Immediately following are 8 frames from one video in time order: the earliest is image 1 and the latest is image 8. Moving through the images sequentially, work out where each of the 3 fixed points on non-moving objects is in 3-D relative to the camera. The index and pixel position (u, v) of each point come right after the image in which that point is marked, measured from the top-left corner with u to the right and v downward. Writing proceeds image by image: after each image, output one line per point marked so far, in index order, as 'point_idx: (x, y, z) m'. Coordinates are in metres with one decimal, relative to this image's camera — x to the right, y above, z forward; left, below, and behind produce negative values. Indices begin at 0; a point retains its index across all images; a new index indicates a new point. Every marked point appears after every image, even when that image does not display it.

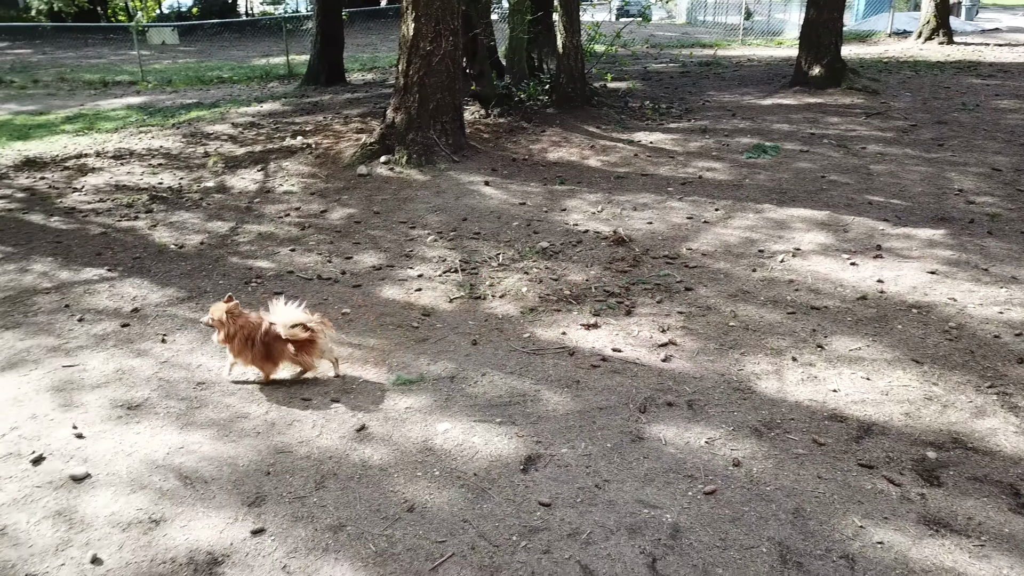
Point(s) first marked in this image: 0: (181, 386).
0: (-1.4, -0.4, +3.5) m
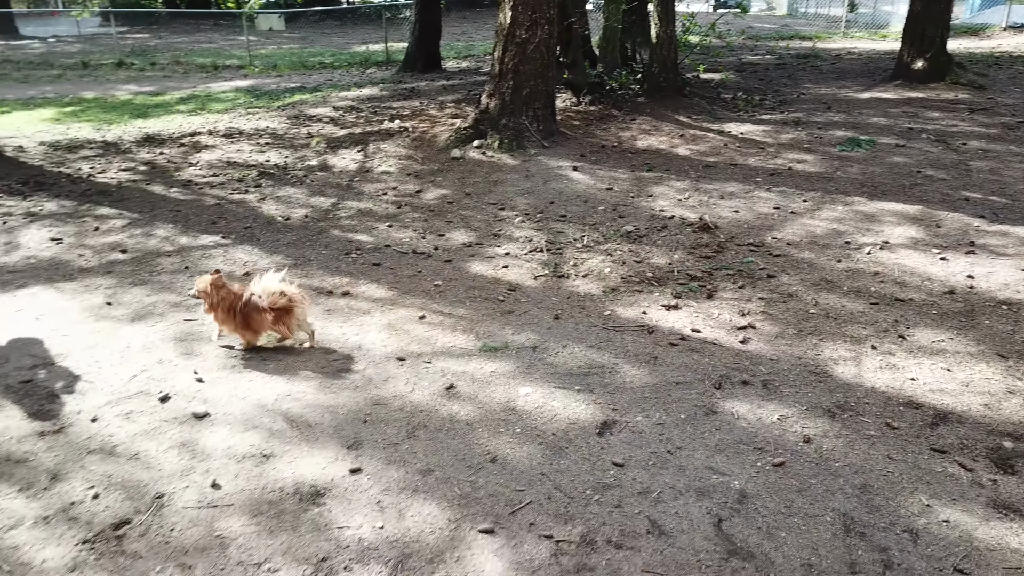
0: (-1.1, -0.3, +3.8) m
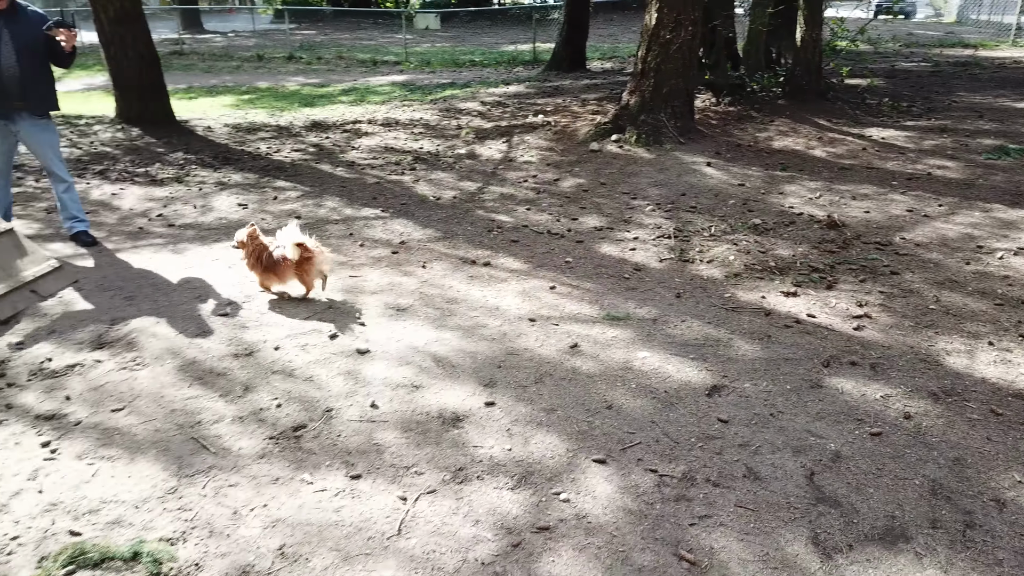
0: (-0.4, -0.1, +4.4) m
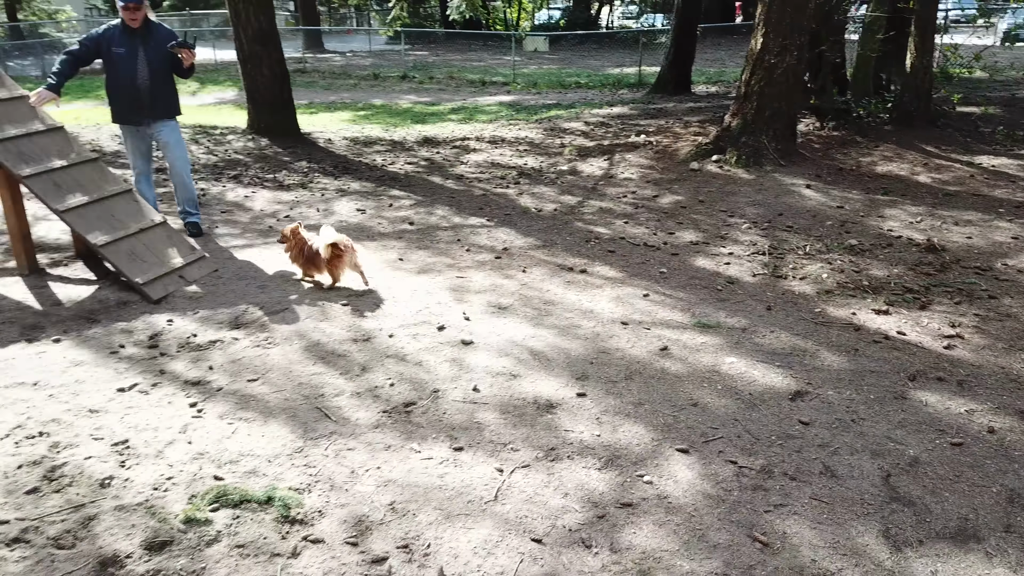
0: (+0.1, -0.1, +4.7) m
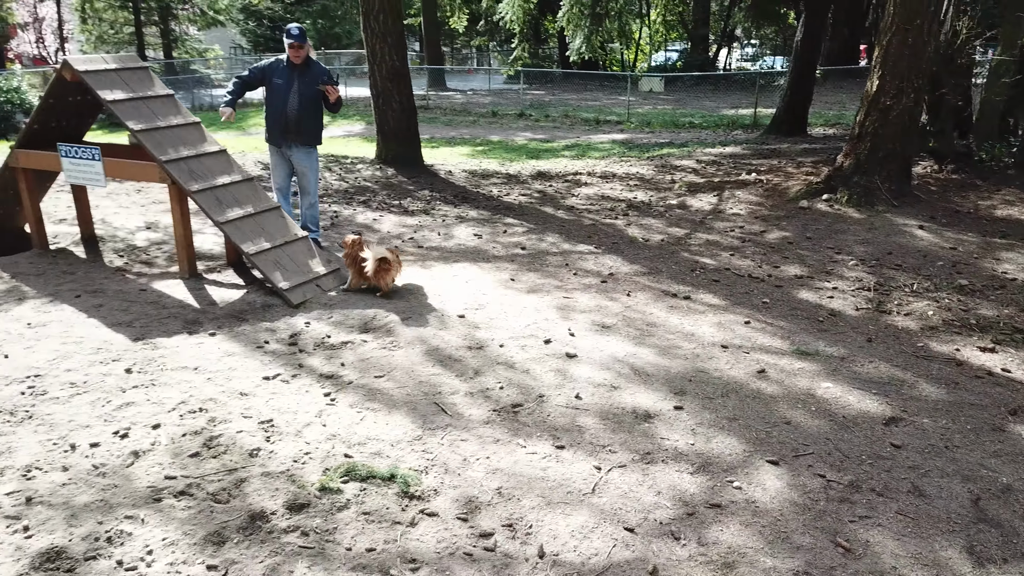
0: (+0.8, -0.2, +4.9) m
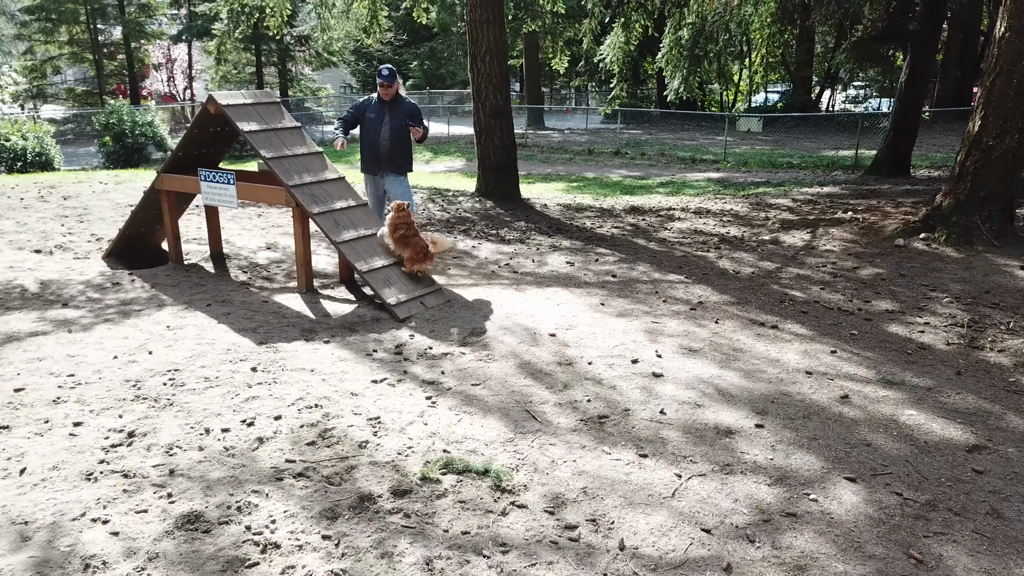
0: (+1.4, -0.4, +5.1) m
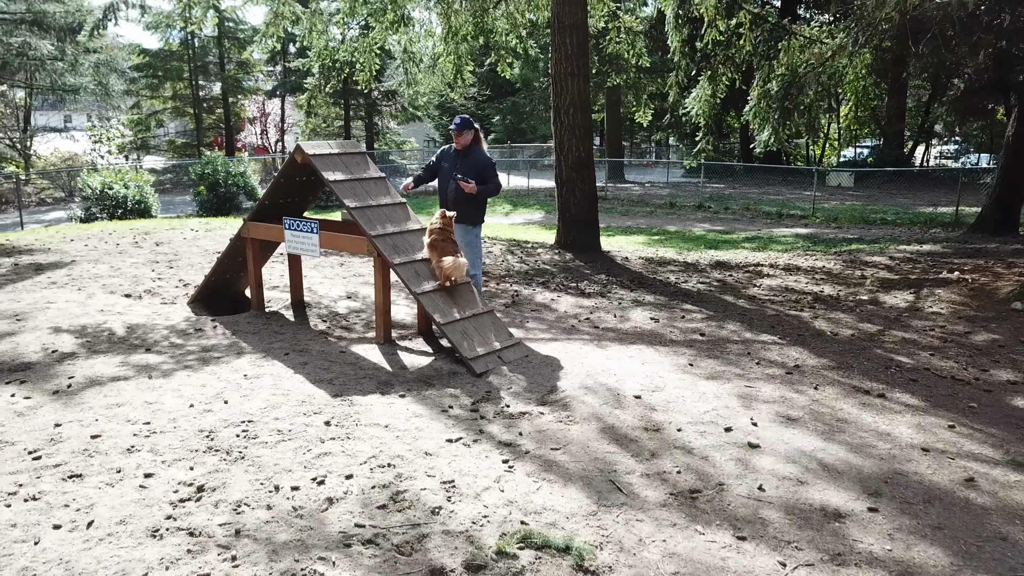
0: (+1.8, -0.8, +4.7) m
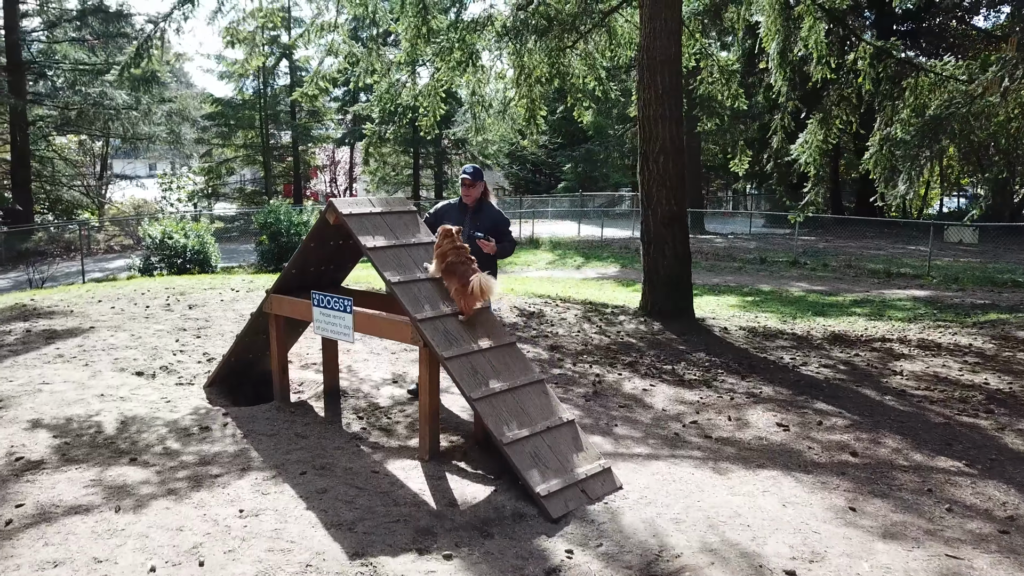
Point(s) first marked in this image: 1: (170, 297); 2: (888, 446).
0: (+2.2, -1.3, +3.0) m
1: (-4.0, -0.1, +9.4) m
2: (+2.3, -1.0, +5.0) m
